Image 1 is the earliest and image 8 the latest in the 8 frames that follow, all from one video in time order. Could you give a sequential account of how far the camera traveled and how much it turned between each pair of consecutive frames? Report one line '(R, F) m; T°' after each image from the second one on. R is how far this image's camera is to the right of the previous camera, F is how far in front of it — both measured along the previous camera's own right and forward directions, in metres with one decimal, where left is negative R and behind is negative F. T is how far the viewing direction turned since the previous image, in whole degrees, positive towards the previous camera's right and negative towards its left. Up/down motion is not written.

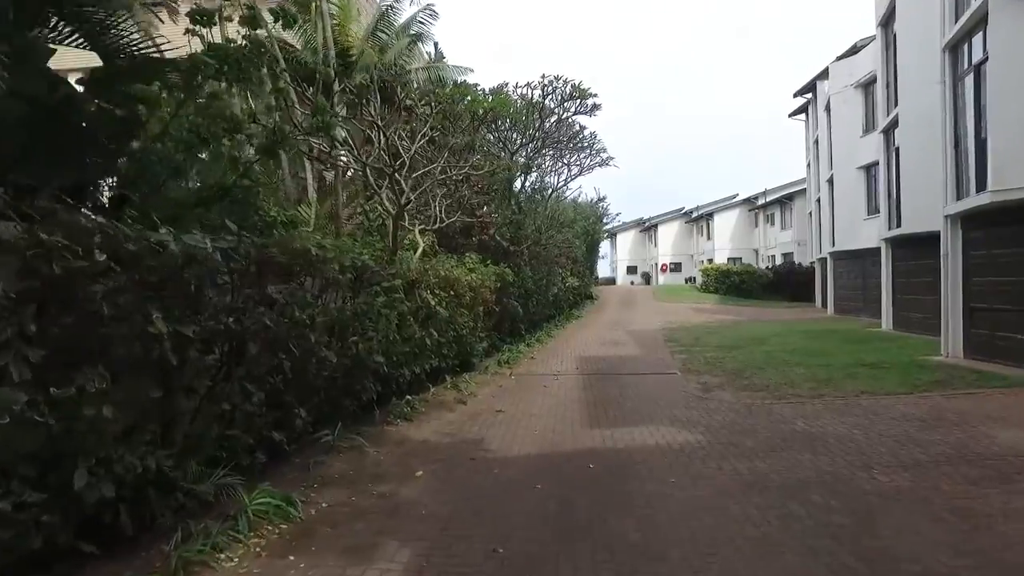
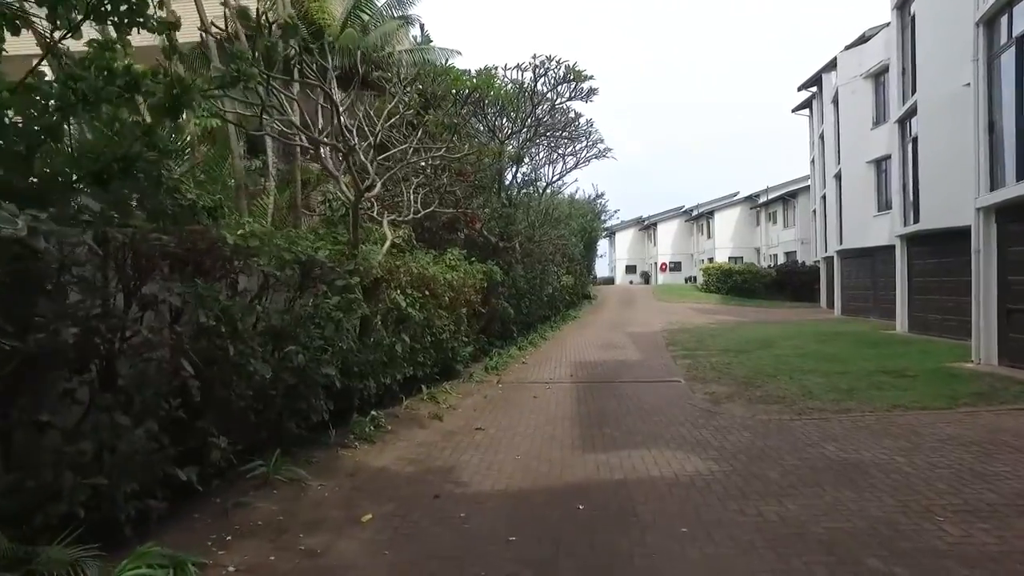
(+0.2, +1.2) m; 0°
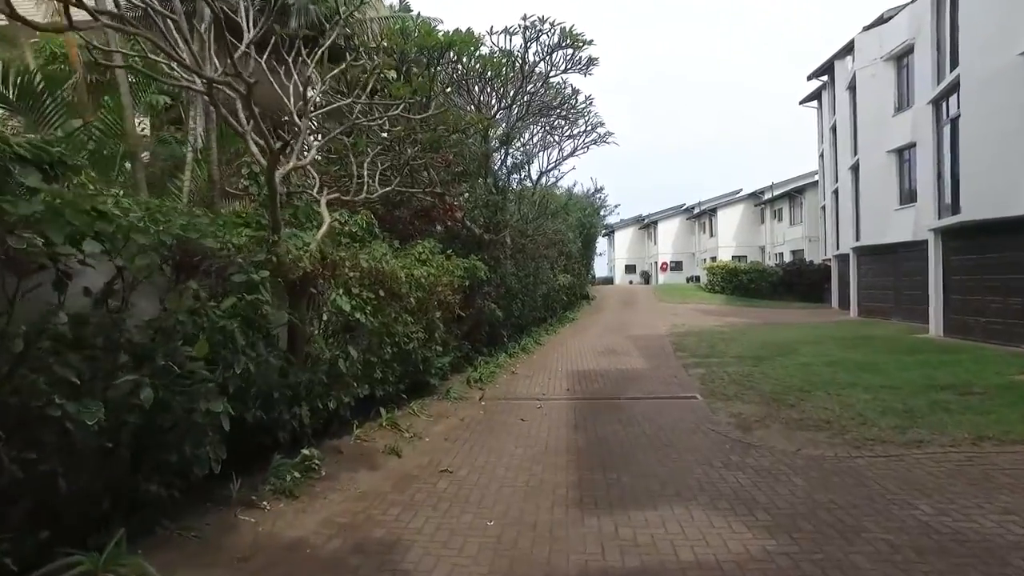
(+0.2, +1.9) m; 0°
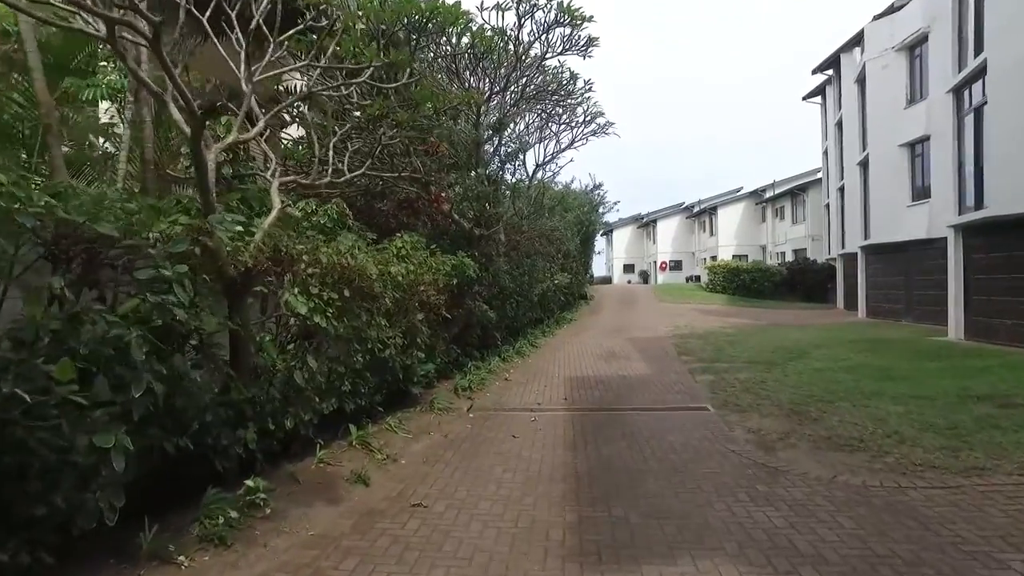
(+0.1, +1.0) m; 0°
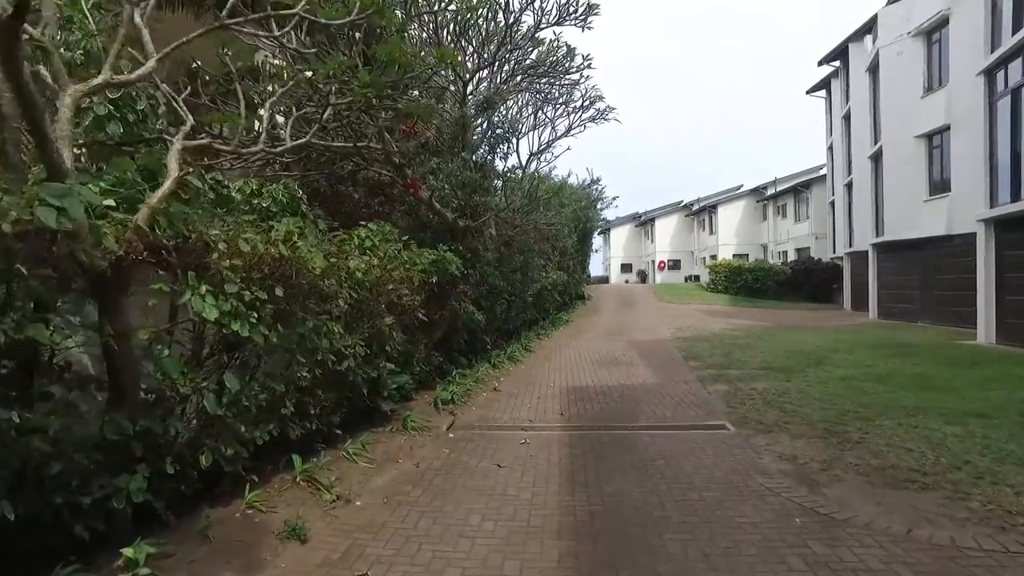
(+0.1, +1.3) m; 0°
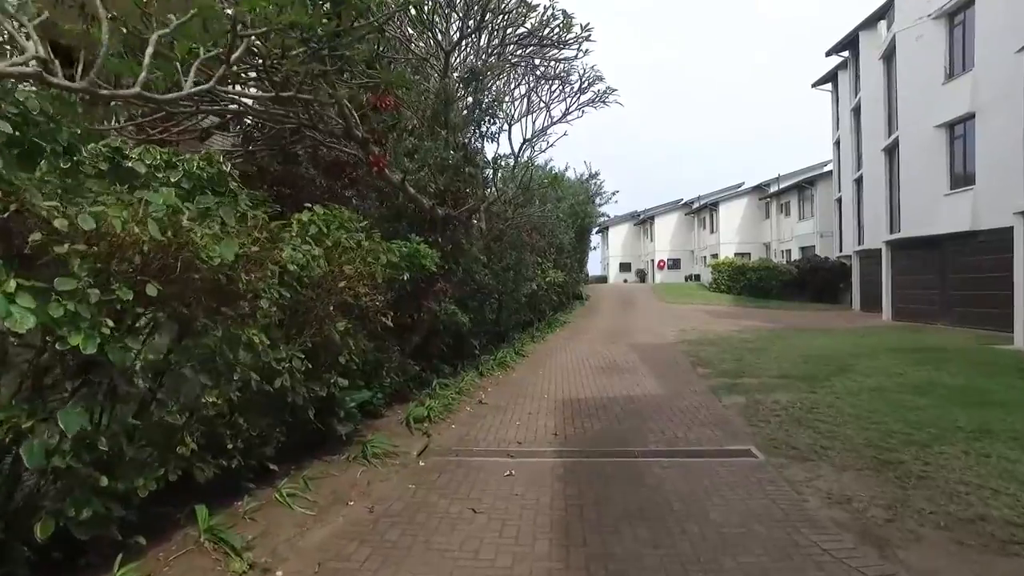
(+0.1, +1.3) m; 0°
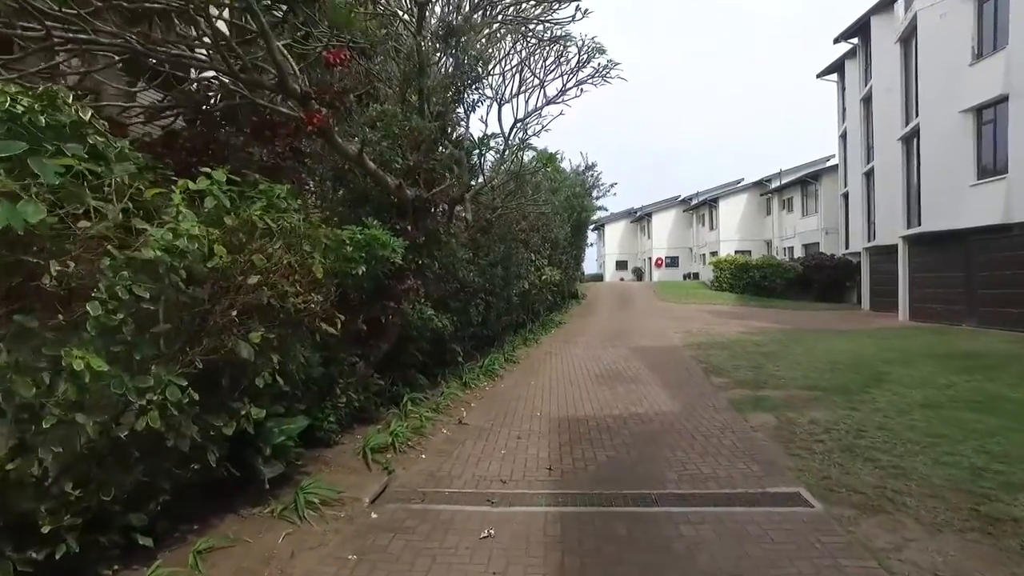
(+0.1, +1.6) m; 0°
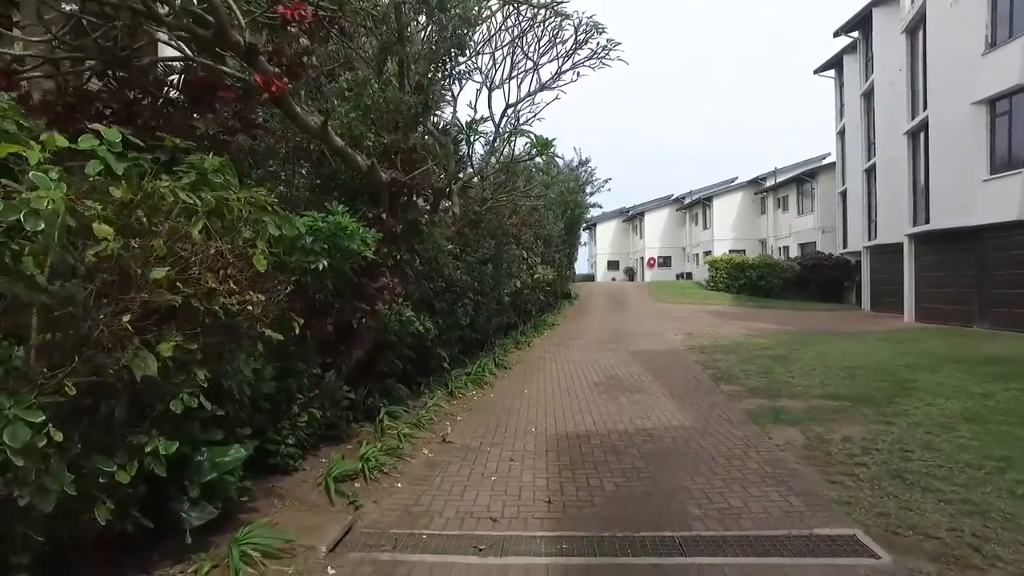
(0.0, +1.0) m; +1°
